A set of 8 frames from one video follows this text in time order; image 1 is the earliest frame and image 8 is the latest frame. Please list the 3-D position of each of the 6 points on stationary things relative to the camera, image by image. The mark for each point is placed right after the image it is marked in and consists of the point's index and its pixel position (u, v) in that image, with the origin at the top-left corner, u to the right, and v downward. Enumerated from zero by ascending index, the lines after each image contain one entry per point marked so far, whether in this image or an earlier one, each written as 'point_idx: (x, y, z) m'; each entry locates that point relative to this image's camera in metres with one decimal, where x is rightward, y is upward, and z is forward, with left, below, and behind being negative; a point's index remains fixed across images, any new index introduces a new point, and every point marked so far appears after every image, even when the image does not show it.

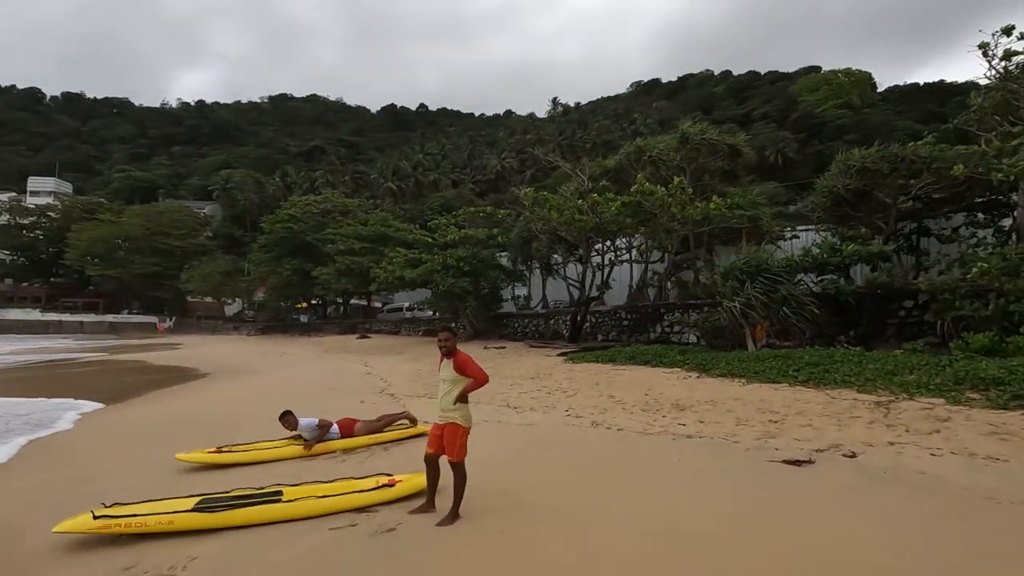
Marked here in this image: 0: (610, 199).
0: (+3.2, +2.8, +16.8) m
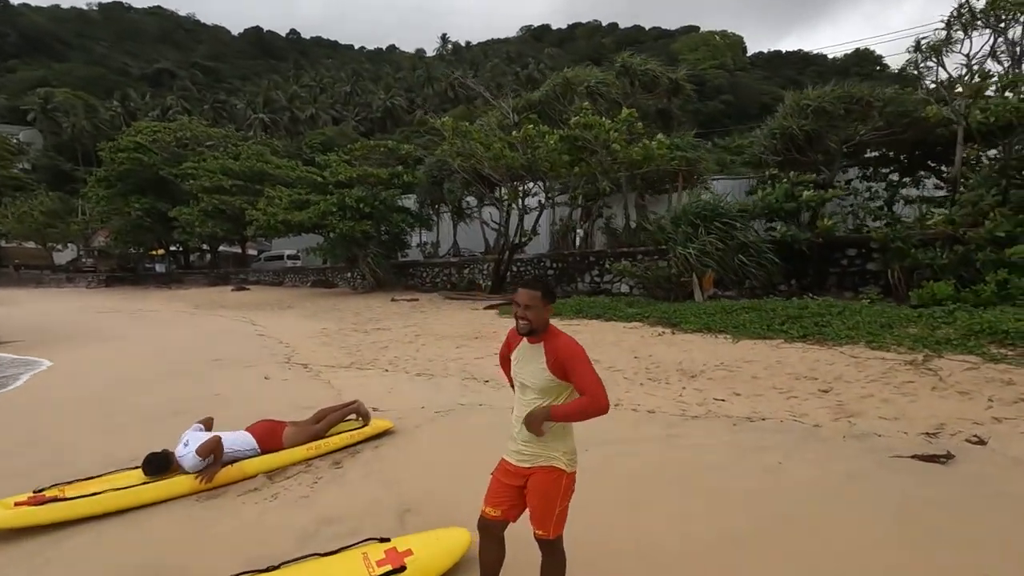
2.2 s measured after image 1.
0: (+1.0, +4.4, +15.0) m
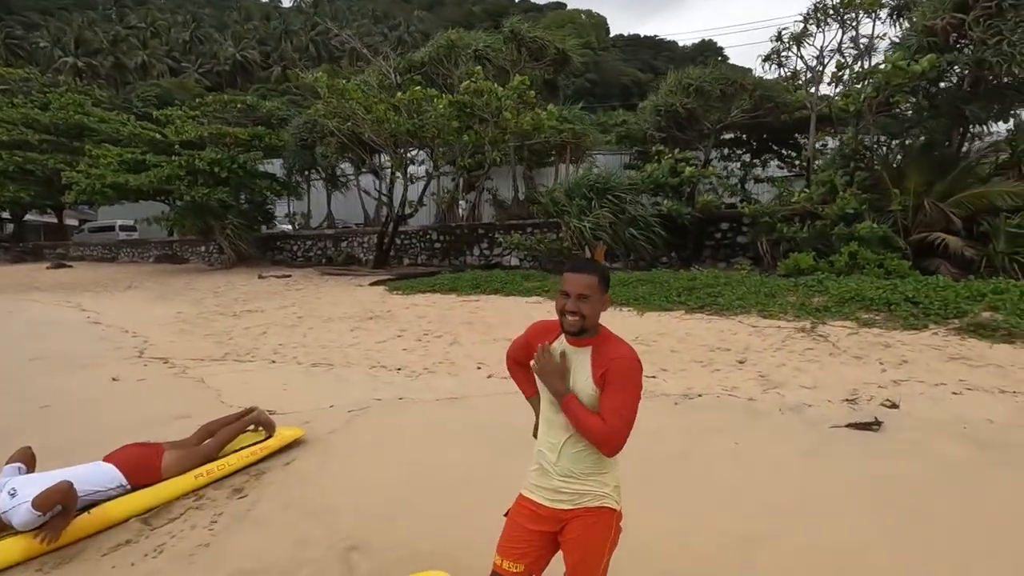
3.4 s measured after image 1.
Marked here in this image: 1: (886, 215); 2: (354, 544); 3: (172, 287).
0: (-2.0, +5.1, +14.1) m
1: (+7.3, +1.4, +10.5) m
2: (-0.8, -1.3, +2.7) m
3: (-9.7, 0.0, +15.3) m
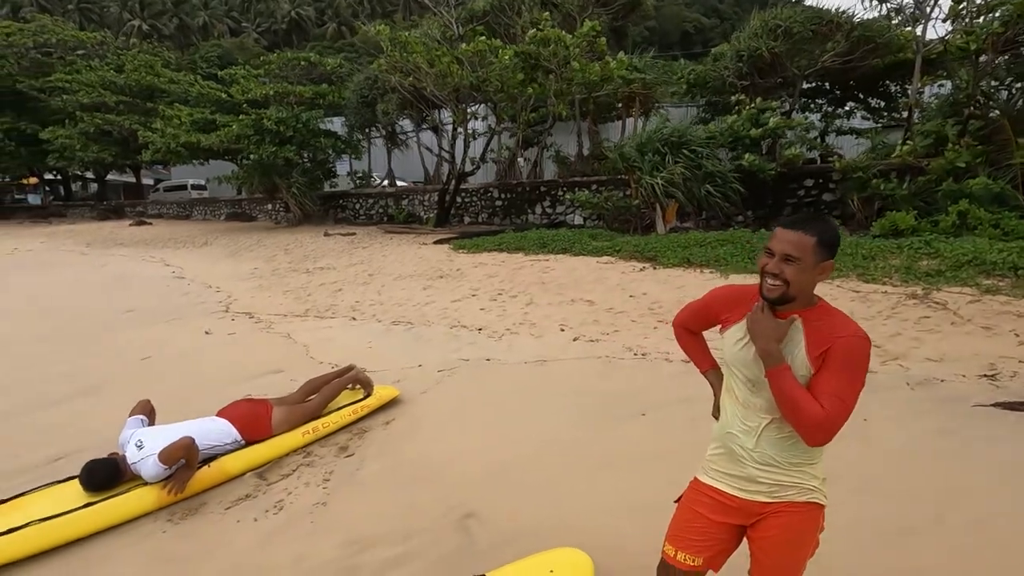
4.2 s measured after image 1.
0: (-0.3, +6.1, +13.6) m
1: (+8.6, +2.1, +9.4) m
2: (-0.2, -1.1, +2.6) m
3: (-7.9, +1.3, +15.8) m
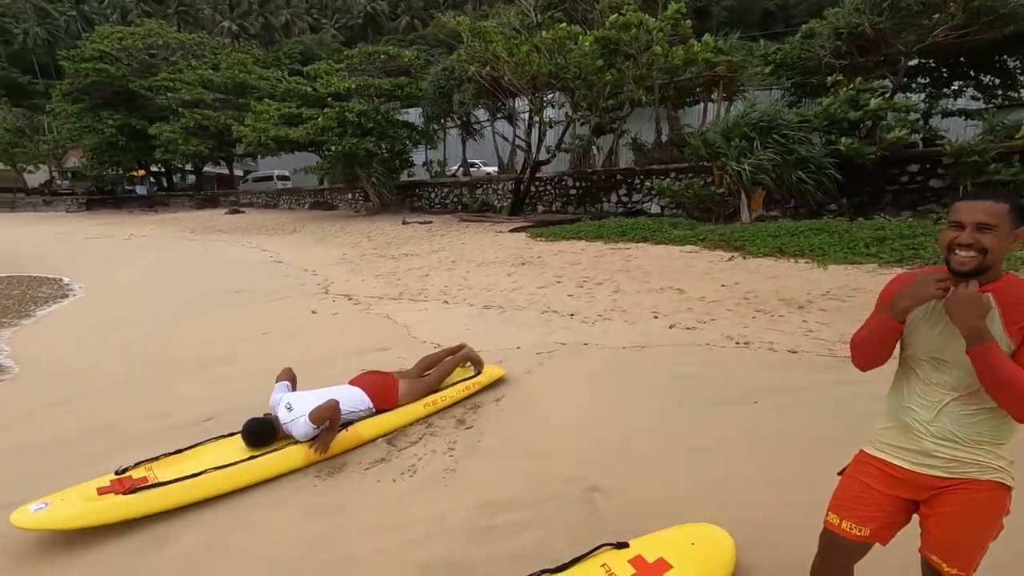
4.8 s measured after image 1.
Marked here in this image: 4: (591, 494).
0: (+1.7, +6.4, +13.5) m
1: (+10.0, +2.1, +8.3) m
2: (+0.4, -1.0, +2.7) m
3: (-5.7, +1.8, +16.7) m
4: (+0.4, -1.0, +2.6) m
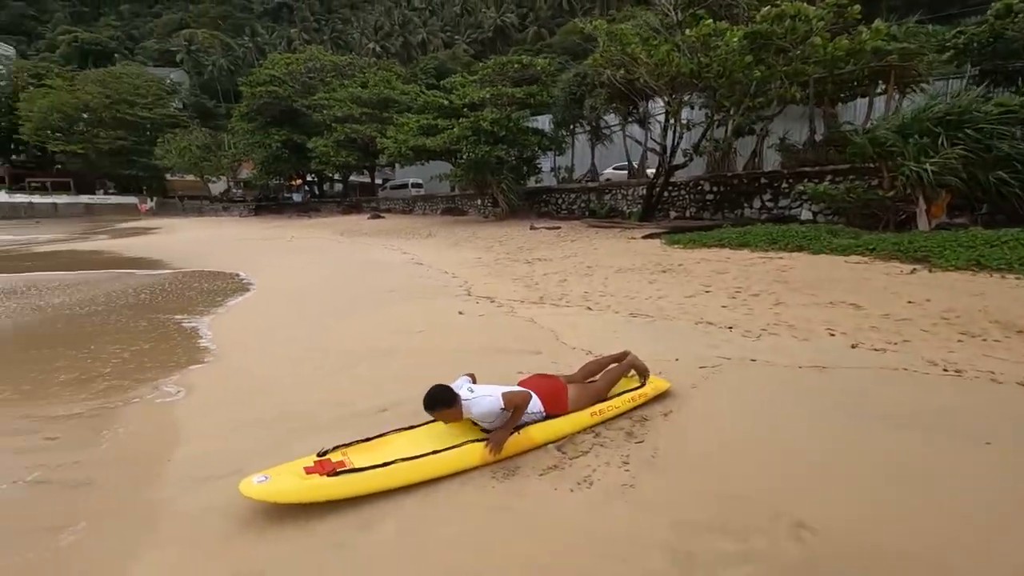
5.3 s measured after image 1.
0: (+5.0, +6.1, +12.7) m
1: (+11.9, +1.7, +5.9) m
2: (+1.3, -1.0, +2.4) m
3: (-1.6, +1.7, +17.4) m
4: (+1.2, -1.1, +2.3) m
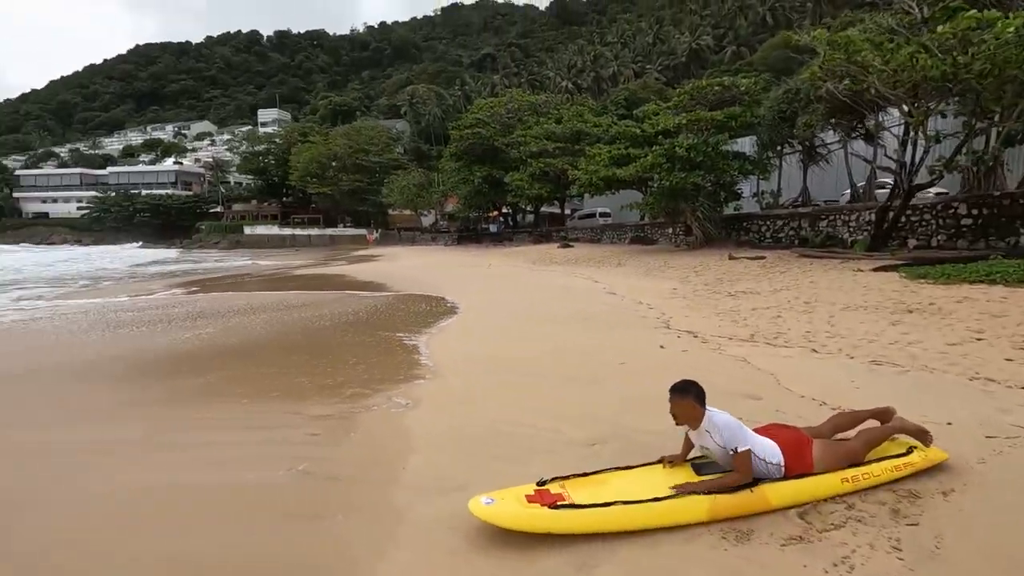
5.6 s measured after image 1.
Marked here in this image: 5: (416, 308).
0: (+9.4, +5.3, +10.5) m
1: (+13.5, +1.0, +1.6) m
2: (+2.1, -1.2, +1.7) m
3: (+4.5, +0.7, +16.9) m
4: (+2.1, -1.2, +1.6) m
5: (-2.1, -0.5, +11.9) m
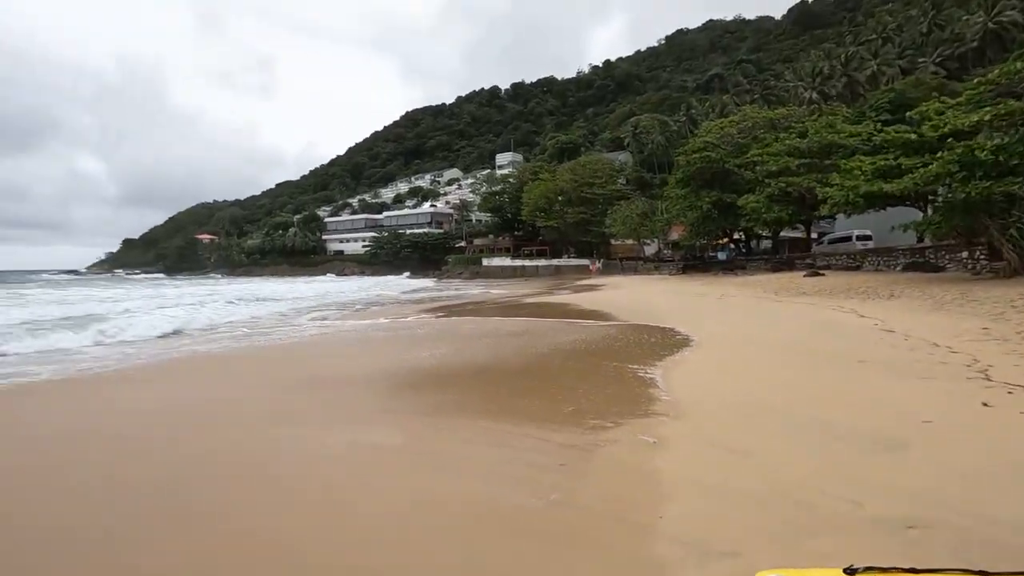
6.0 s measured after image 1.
0: (+13.1, +4.6, +6.0) m
1: (+13.2, +0.9, -4.0) m
2: (+2.8, -1.3, +0.4) m
3: (+10.9, -0.2, +13.6) m
4: (+2.7, -1.3, +0.4) m
5: (+2.9, -1.1, +11.5) m
